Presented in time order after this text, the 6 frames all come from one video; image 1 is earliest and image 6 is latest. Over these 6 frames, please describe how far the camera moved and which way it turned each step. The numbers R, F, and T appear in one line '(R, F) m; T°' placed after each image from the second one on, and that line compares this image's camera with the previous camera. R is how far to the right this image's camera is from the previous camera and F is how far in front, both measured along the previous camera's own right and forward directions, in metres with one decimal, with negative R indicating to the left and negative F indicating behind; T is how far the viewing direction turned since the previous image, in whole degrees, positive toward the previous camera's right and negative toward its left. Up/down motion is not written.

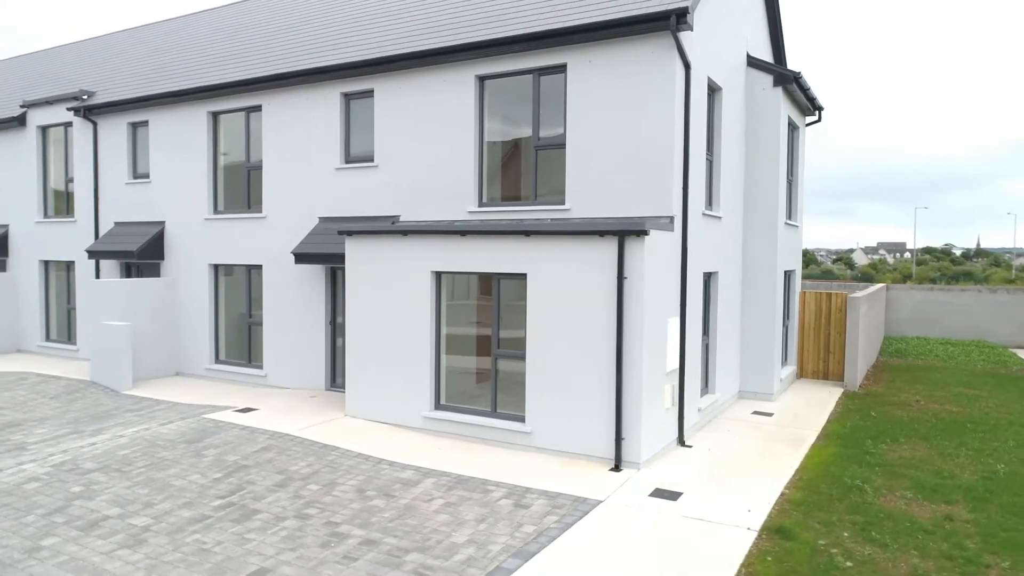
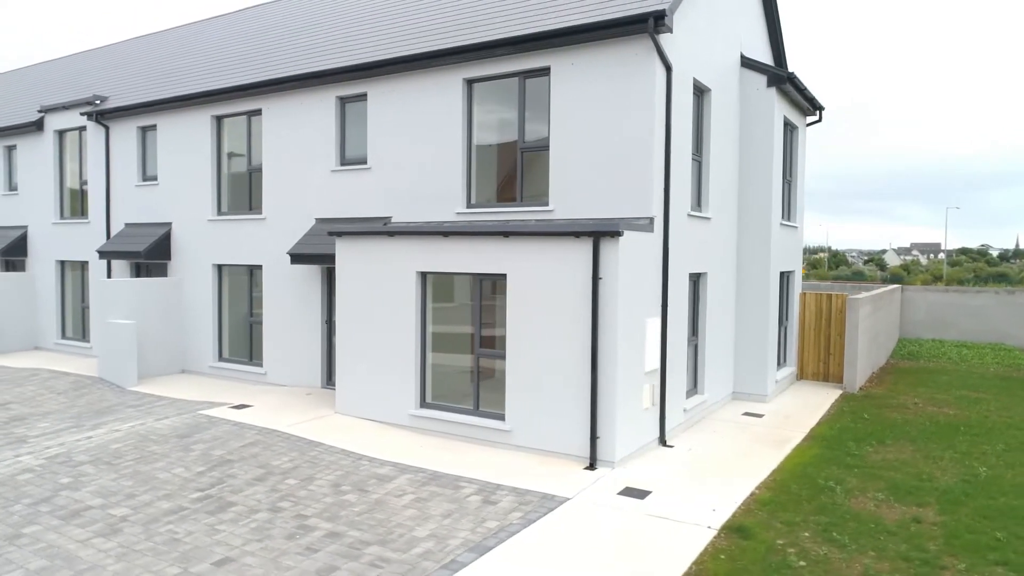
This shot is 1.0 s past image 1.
(+0.5, -0.1) m; -2°
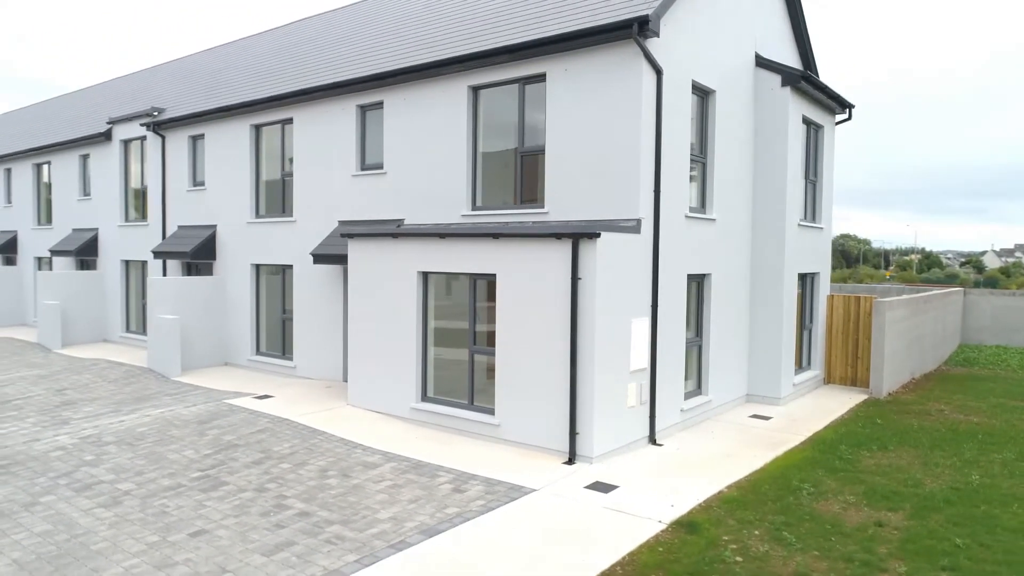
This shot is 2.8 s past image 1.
(+0.9, -0.2) m; -6°
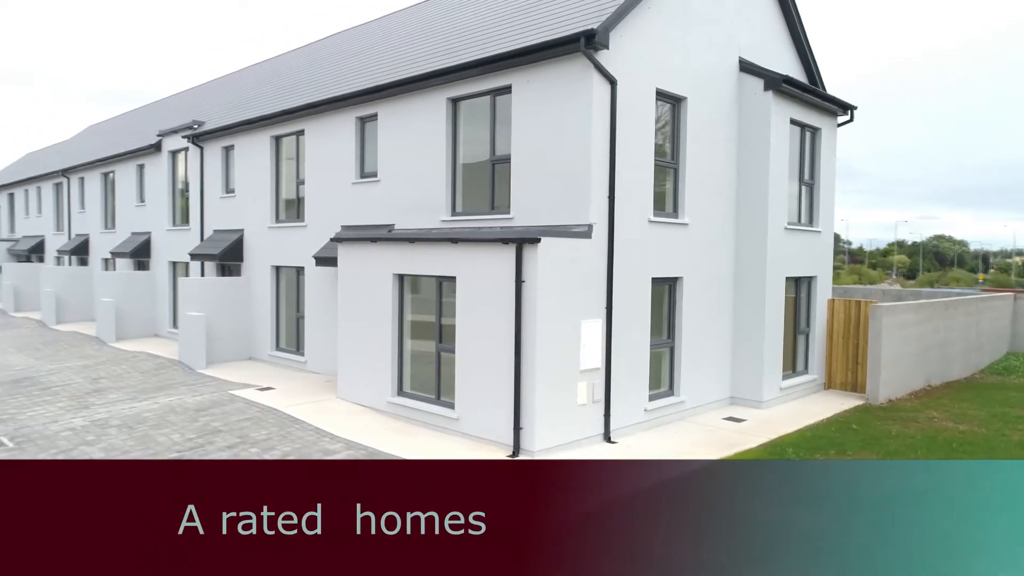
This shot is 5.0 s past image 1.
(+1.4, -0.4) m; -6°
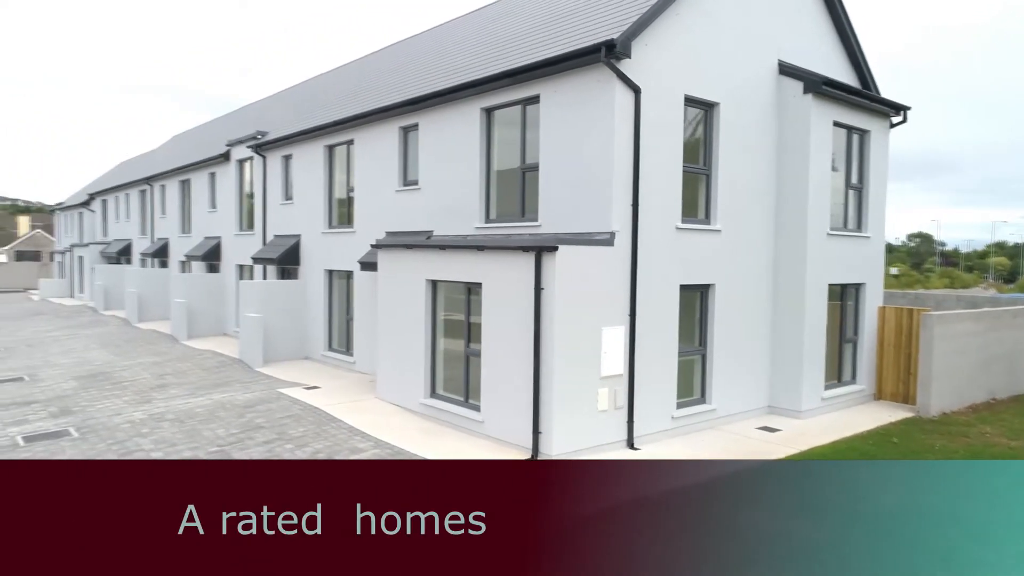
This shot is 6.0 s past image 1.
(+0.6, -0.2) m; -6°
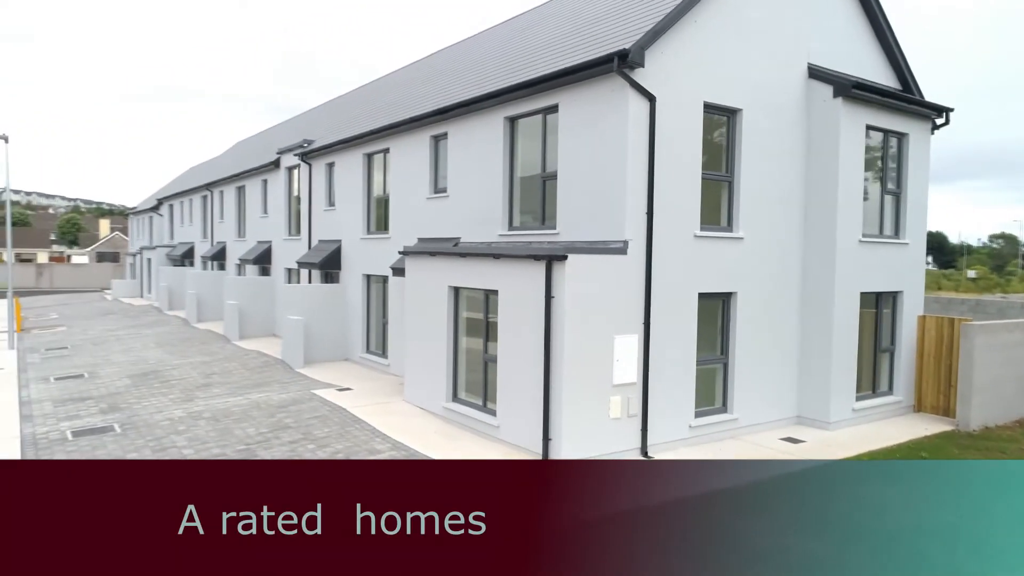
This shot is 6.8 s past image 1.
(+0.5, -0.1) m; -5°
